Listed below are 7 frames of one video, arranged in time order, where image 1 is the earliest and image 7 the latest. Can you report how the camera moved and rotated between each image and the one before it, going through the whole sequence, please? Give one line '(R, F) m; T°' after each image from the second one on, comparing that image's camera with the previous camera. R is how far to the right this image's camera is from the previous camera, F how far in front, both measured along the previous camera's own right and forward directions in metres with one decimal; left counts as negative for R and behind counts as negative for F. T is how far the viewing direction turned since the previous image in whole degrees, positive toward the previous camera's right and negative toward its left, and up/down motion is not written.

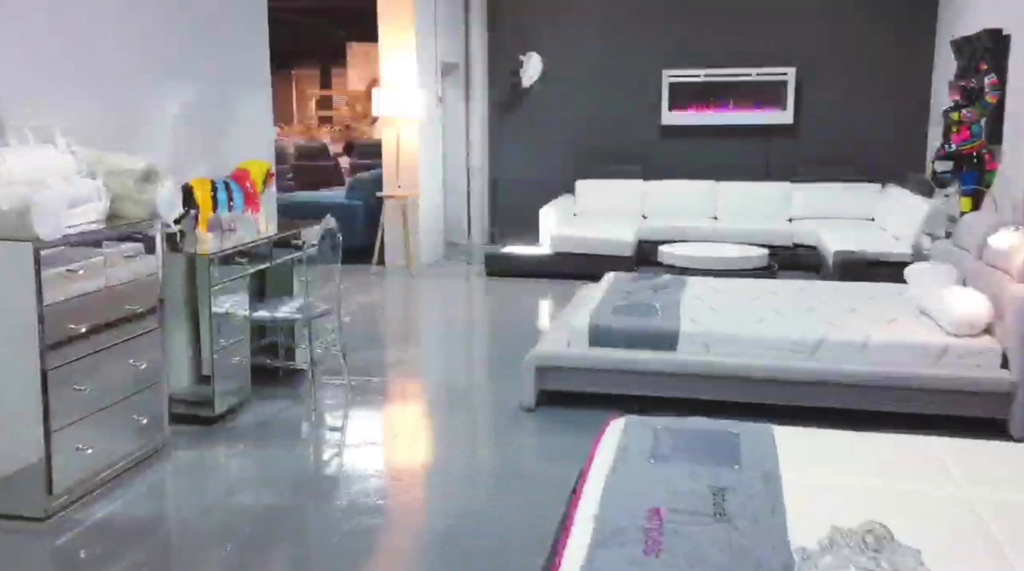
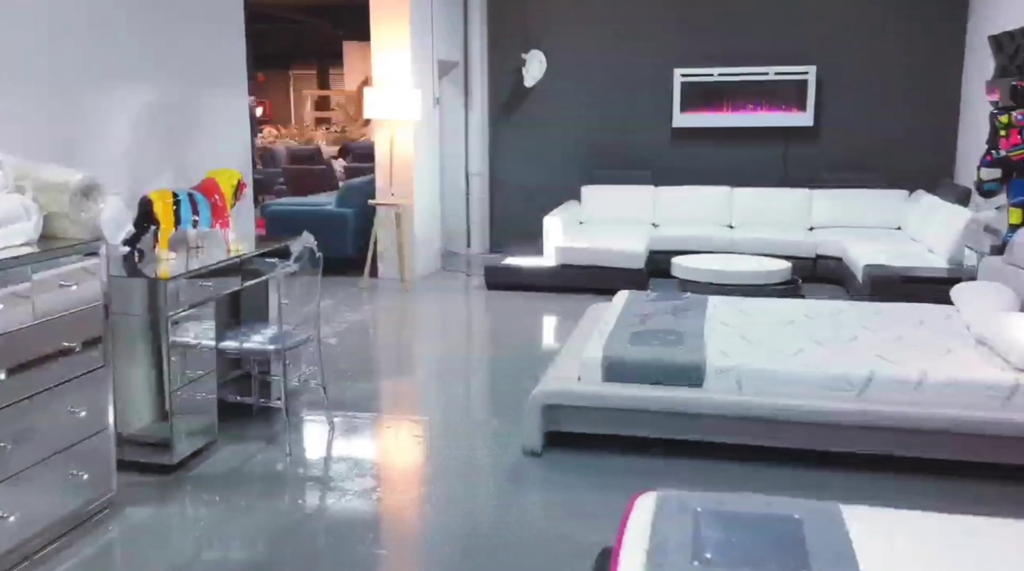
(0.0, +0.5) m; 0°
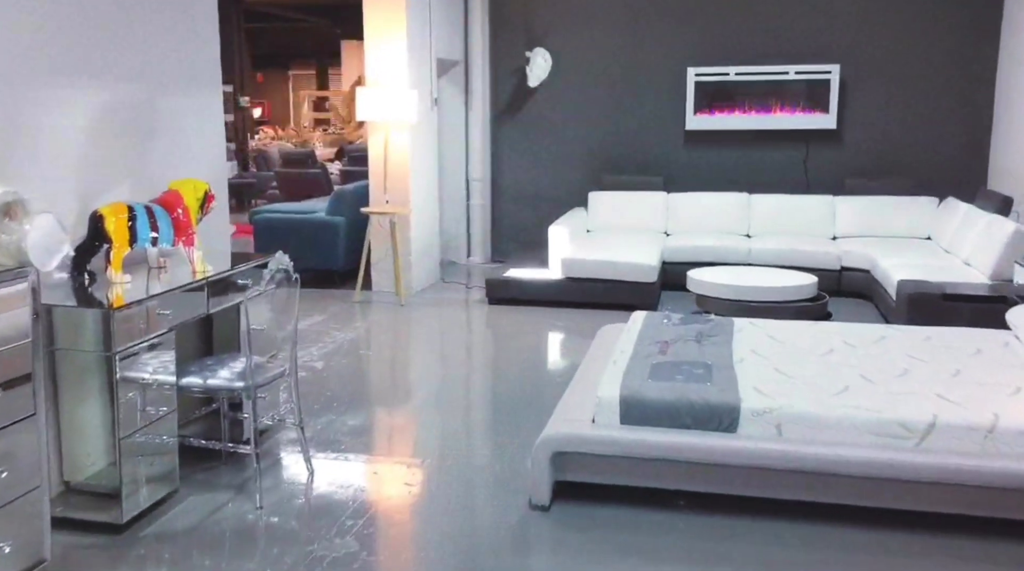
(0.0, +0.5) m; 0°
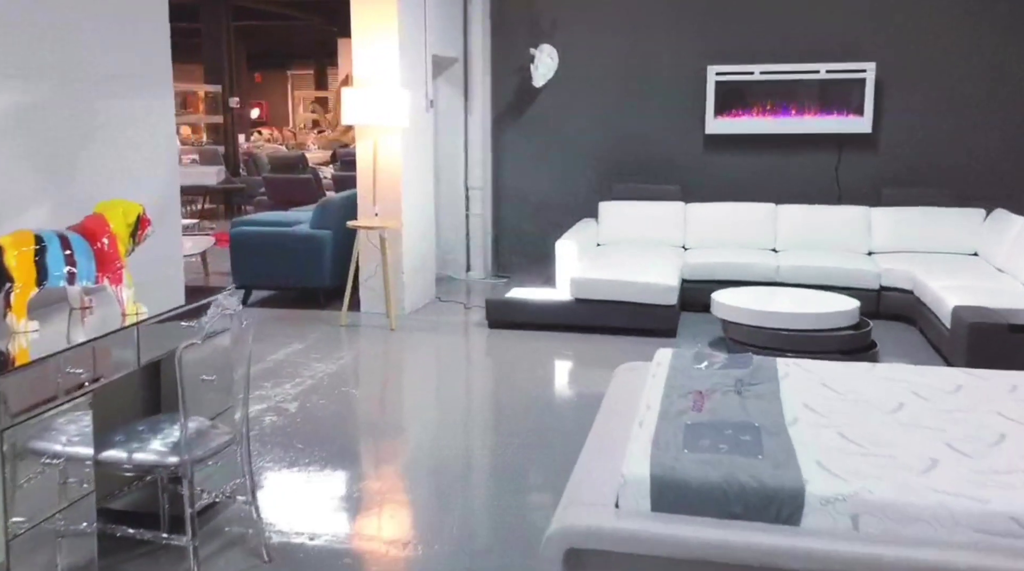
(0.0, +0.7) m; 0°
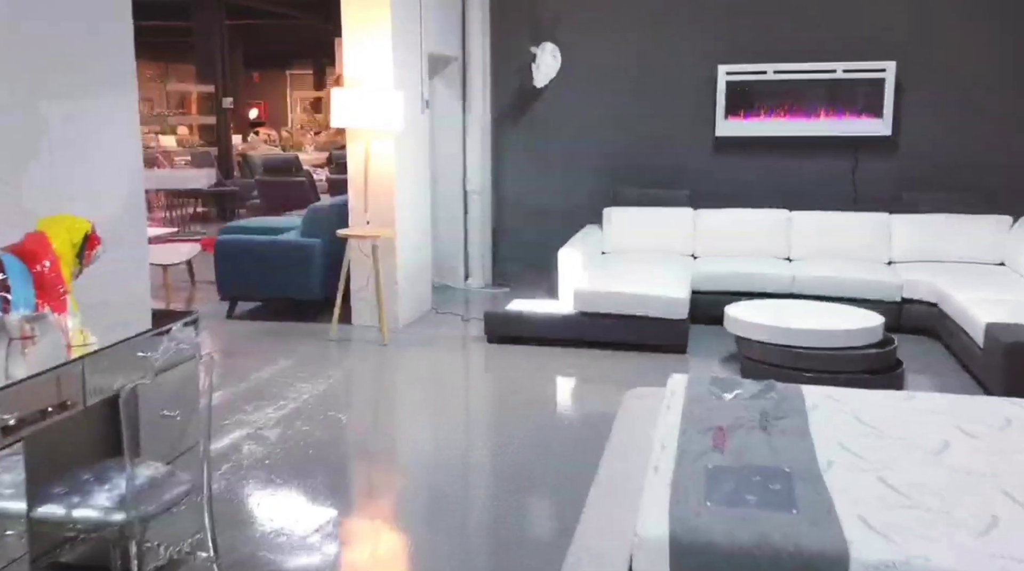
(0.0, +0.3) m; 0°
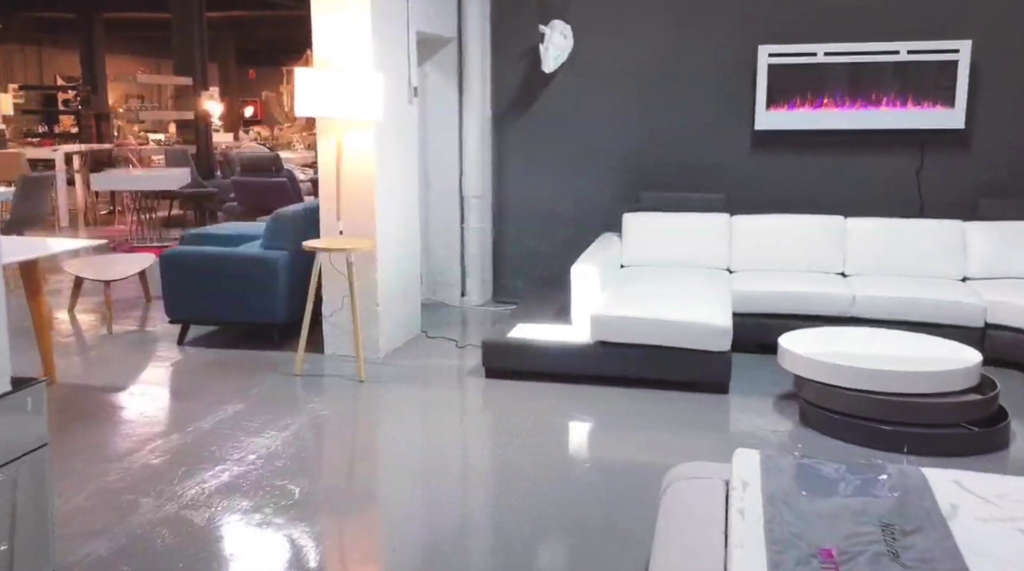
(0.0, +1.0) m; 0°
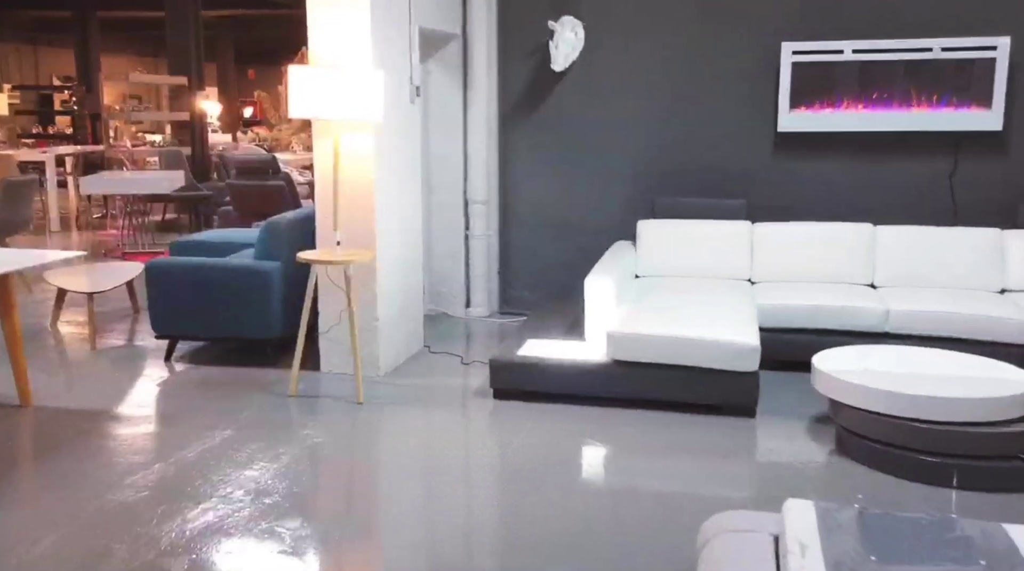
(0.0, +0.3) m; 0°
